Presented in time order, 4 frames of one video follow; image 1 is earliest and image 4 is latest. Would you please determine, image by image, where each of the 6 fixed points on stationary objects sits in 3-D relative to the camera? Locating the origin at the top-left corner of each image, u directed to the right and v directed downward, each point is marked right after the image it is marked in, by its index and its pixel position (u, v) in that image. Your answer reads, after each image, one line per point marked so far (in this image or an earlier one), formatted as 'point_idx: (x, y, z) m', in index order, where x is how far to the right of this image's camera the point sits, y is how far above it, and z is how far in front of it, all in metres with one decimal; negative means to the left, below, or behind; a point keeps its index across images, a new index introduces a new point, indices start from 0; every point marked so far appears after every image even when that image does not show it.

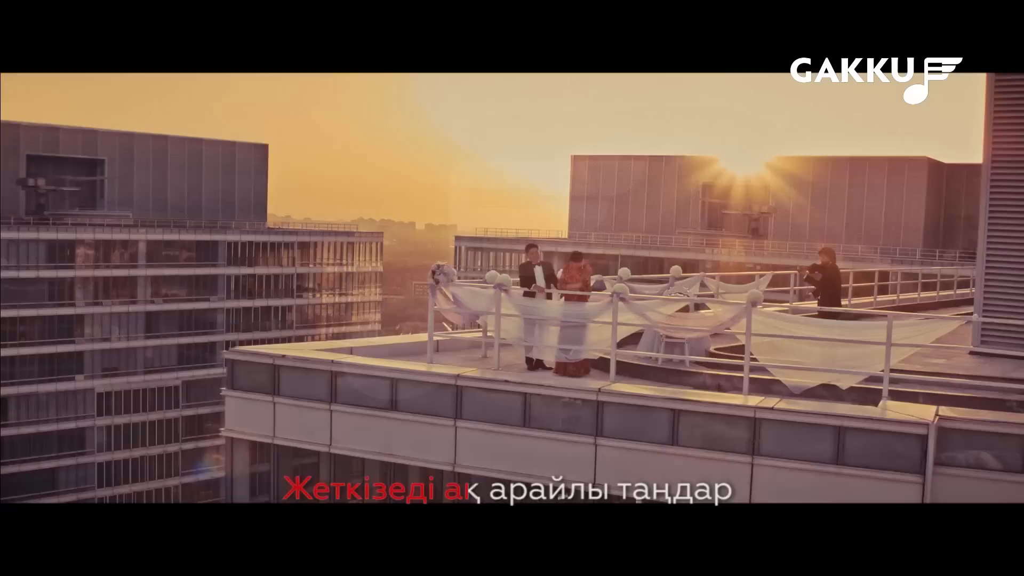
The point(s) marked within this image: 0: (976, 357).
0: (+6.2, -0.9, +13.8) m
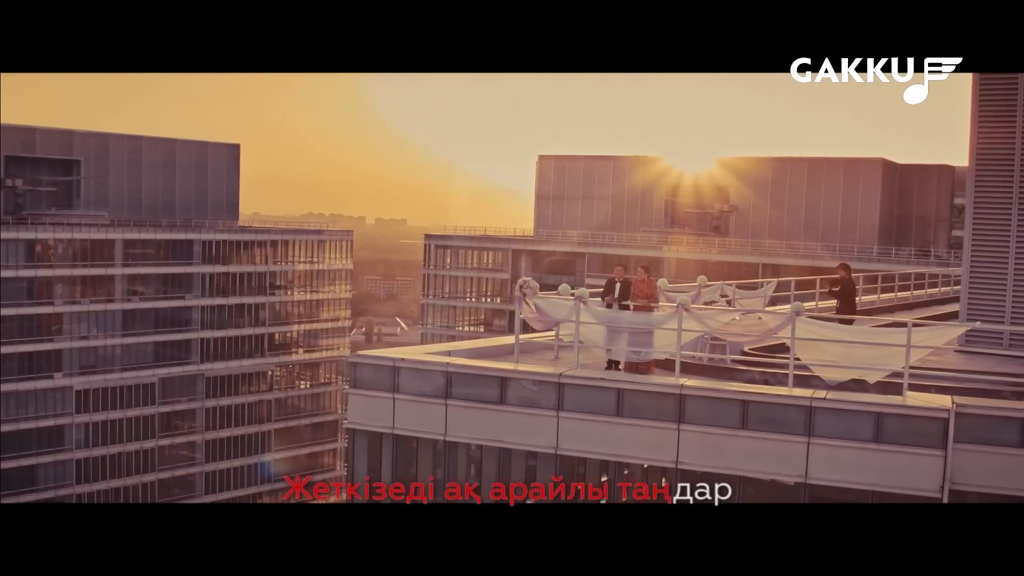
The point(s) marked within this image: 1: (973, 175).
0: (+6.7, -1.0, +15.8) m
1: (+7.4, +1.9, +16.6) m
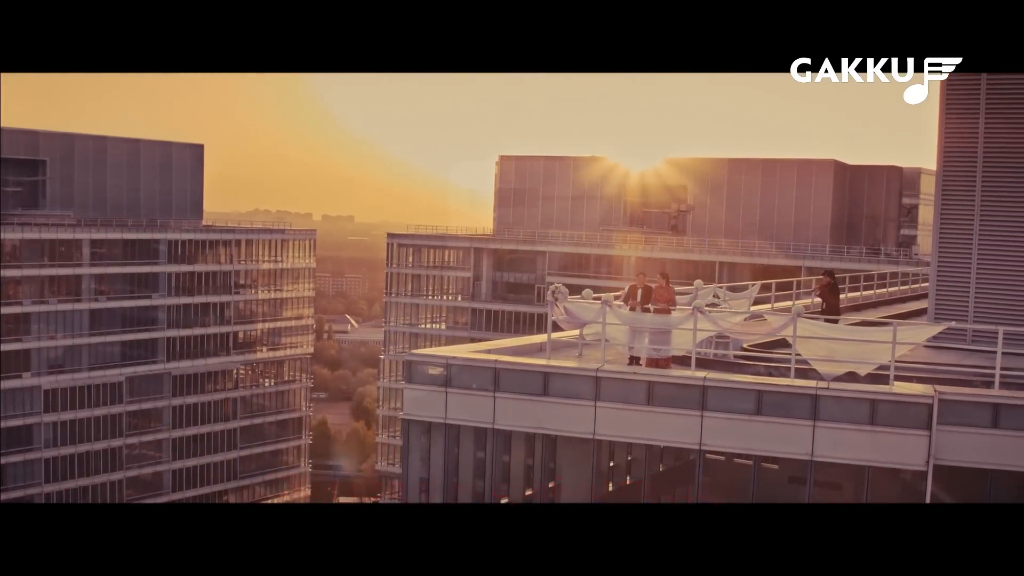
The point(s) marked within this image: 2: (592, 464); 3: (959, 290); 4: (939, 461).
0: (+6.9, -1.0, +17.5) m
1: (+7.5, +1.9, +18.4) m
2: (+1.0, -2.1, +12.5) m
3: (+7.9, 0.0, +18.9) m
4: (+4.7, -1.9, +11.7) m
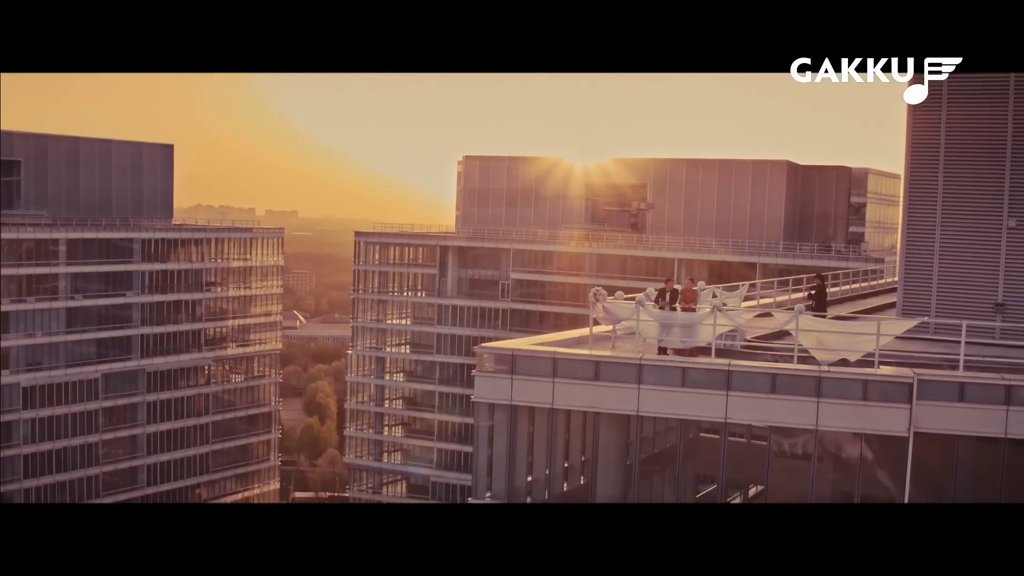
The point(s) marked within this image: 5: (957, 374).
0: (+7.3, -1.0, +20.1) m
1: (+7.8, +1.9, +21.0) m
2: (+1.6, -2.1, +14.9) m
3: (+8.2, 0.0, +21.6) m
4: (+5.4, -1.9, +14.3) m
5: (+6.0, -1.2, +14.3) m
